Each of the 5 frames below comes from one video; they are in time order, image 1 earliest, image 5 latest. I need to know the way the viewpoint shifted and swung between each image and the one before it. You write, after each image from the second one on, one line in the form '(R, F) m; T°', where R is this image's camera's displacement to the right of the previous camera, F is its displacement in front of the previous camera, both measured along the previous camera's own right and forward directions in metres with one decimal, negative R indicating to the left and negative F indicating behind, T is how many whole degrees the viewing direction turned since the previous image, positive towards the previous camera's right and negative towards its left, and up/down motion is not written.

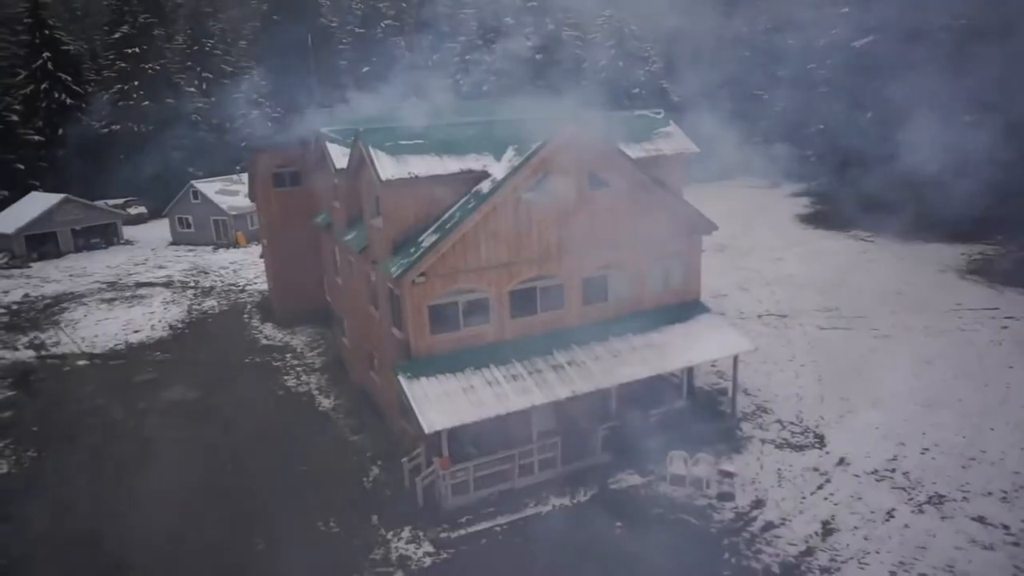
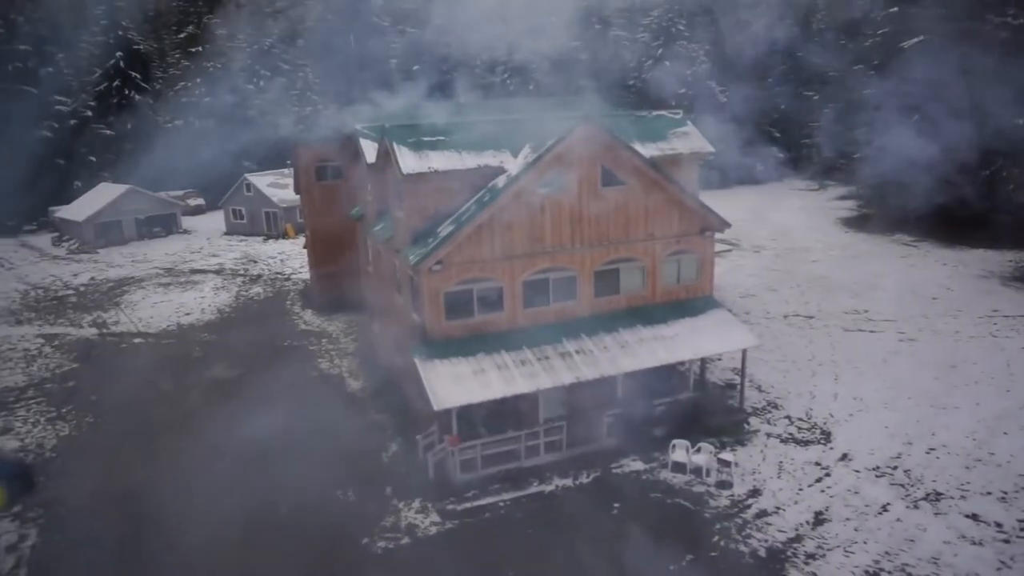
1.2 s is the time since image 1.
(+0.7, -0.6) m; -4°
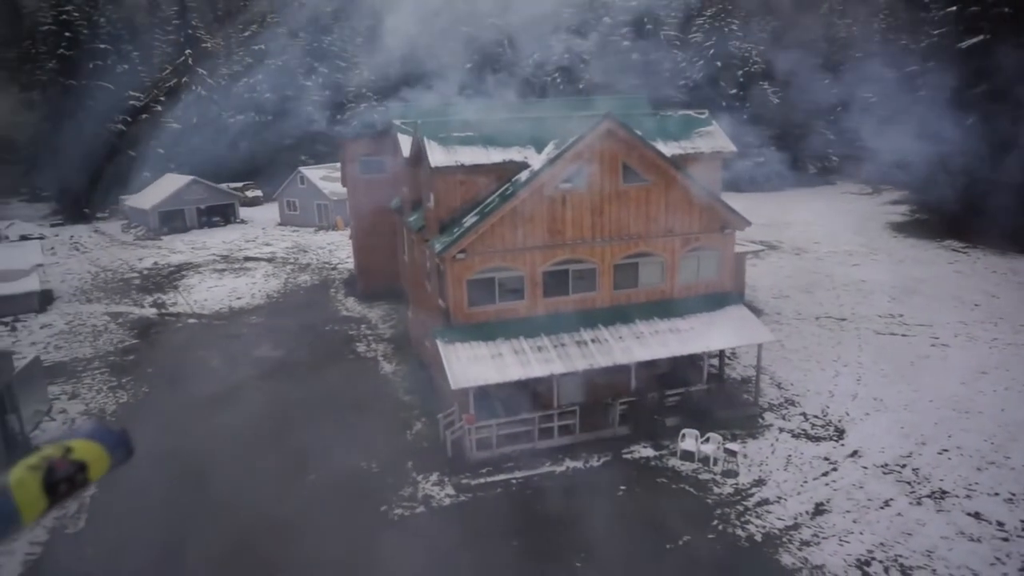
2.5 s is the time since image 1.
(+0.6, -0.6) m; -4°
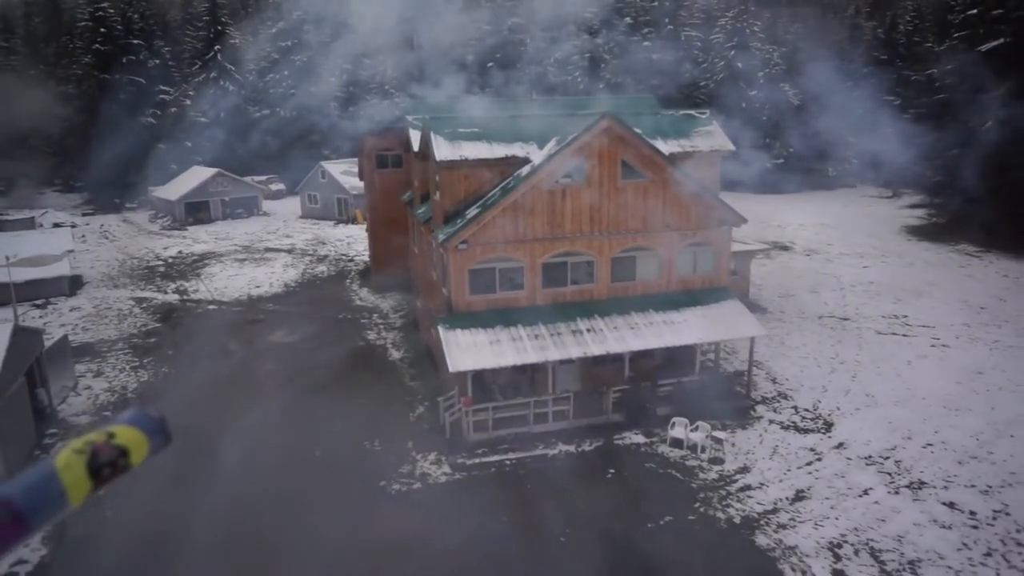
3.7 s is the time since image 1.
(+0.5, -0.5) m; -2°
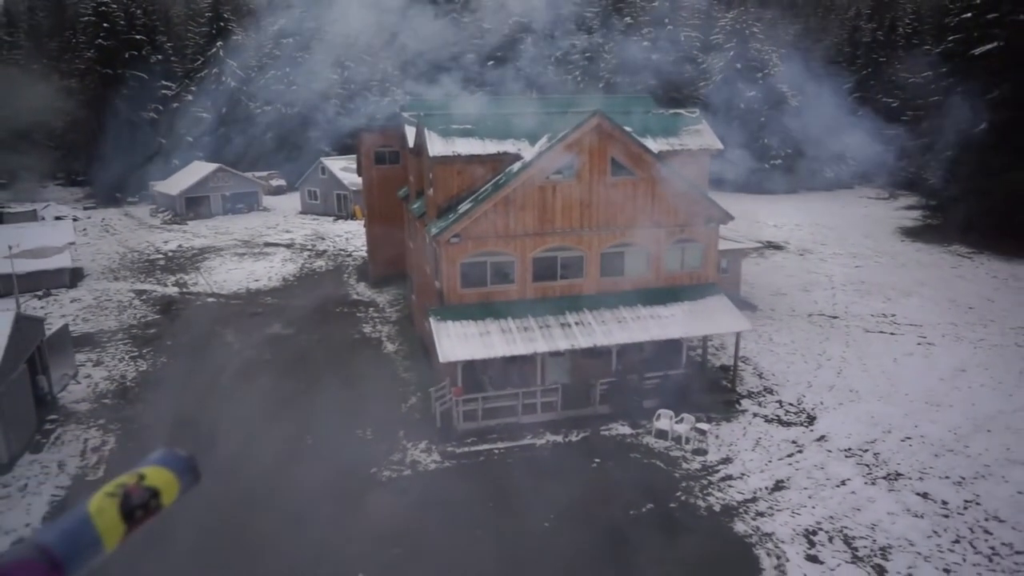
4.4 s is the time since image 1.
(+0.2, -0.3) m; 0°
